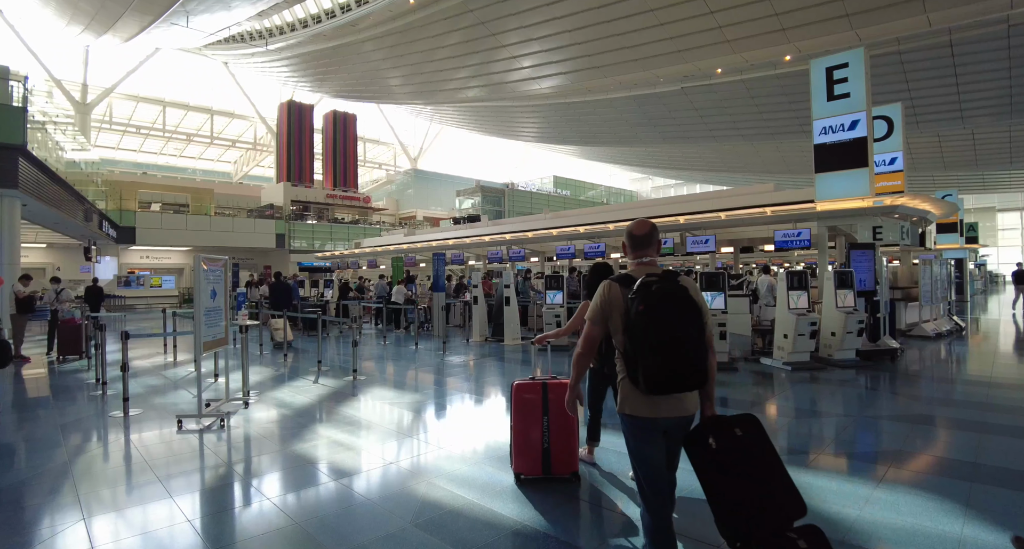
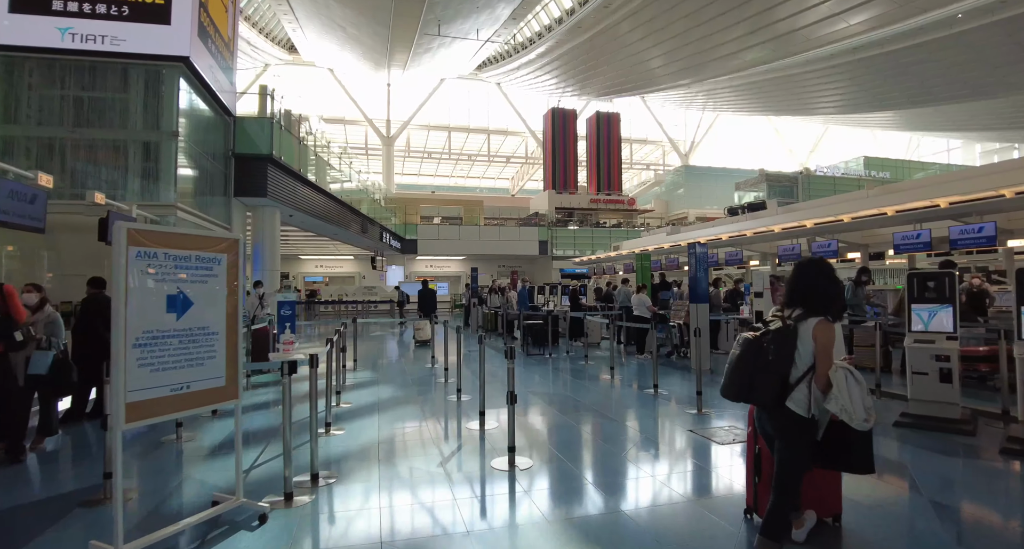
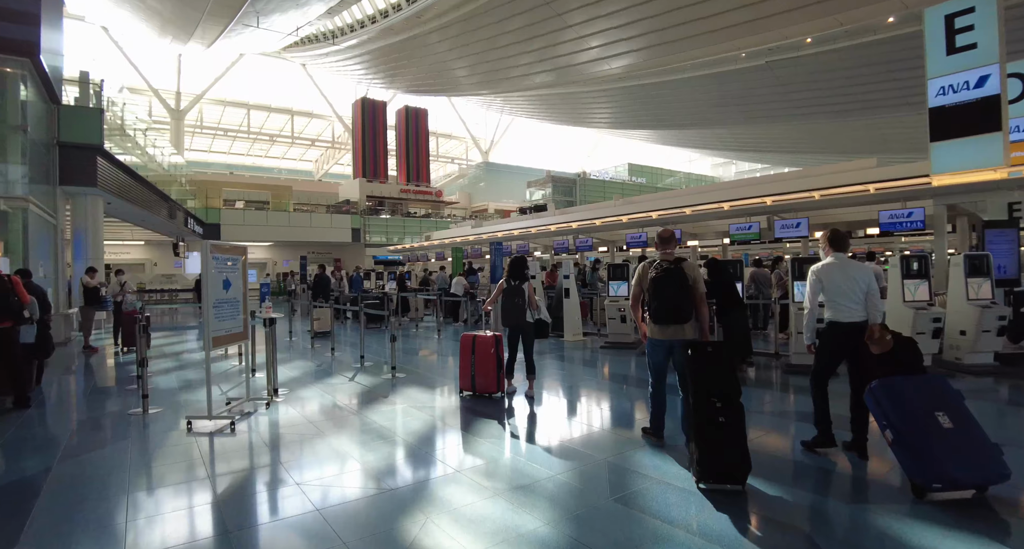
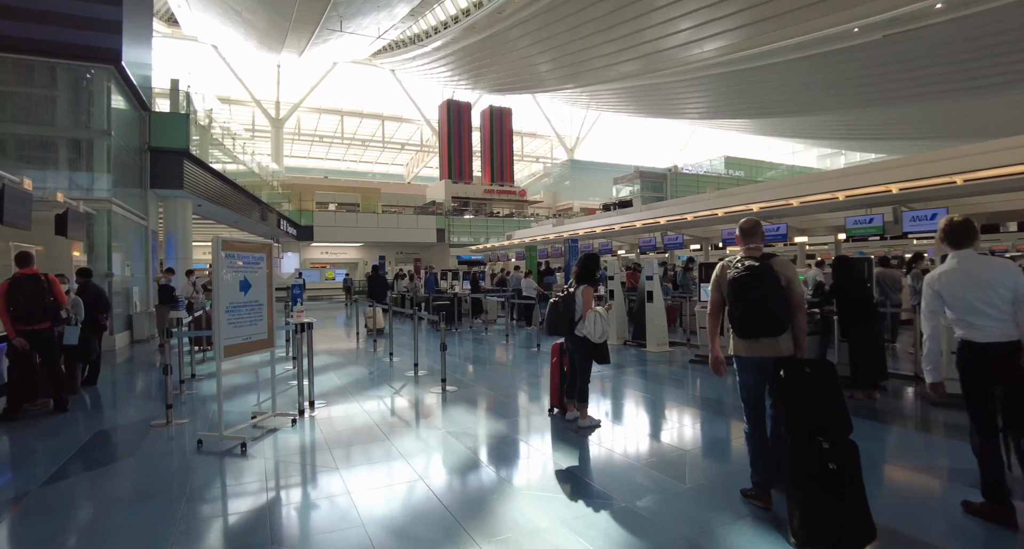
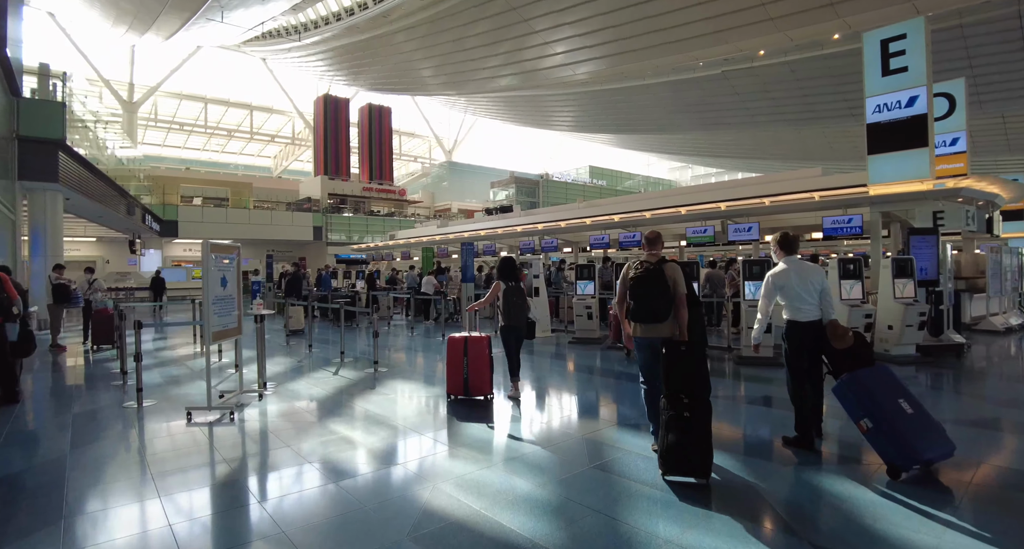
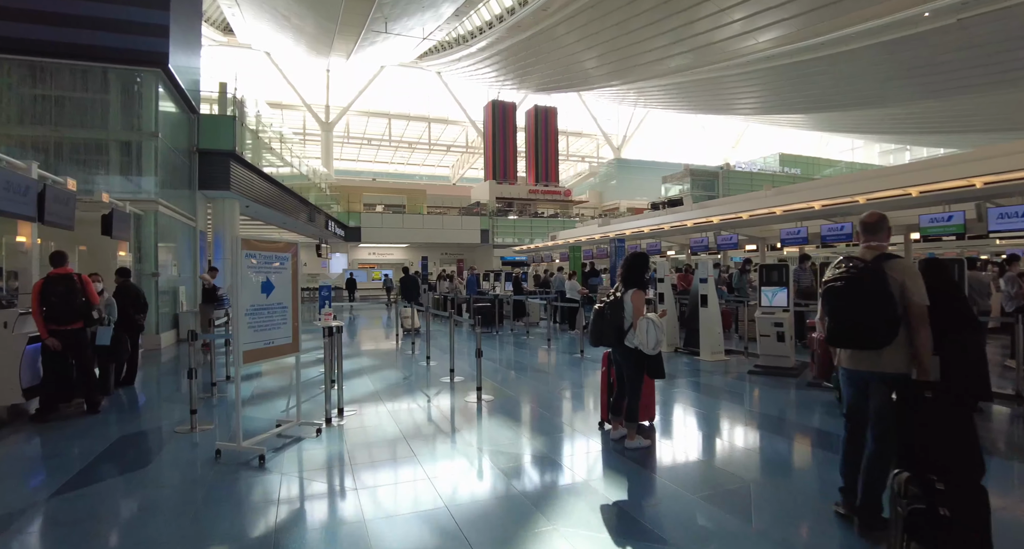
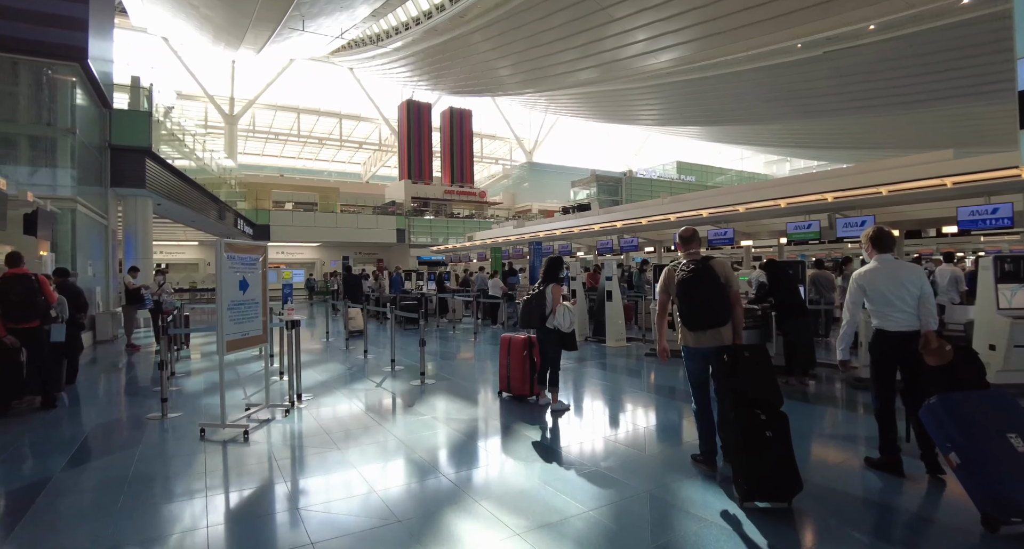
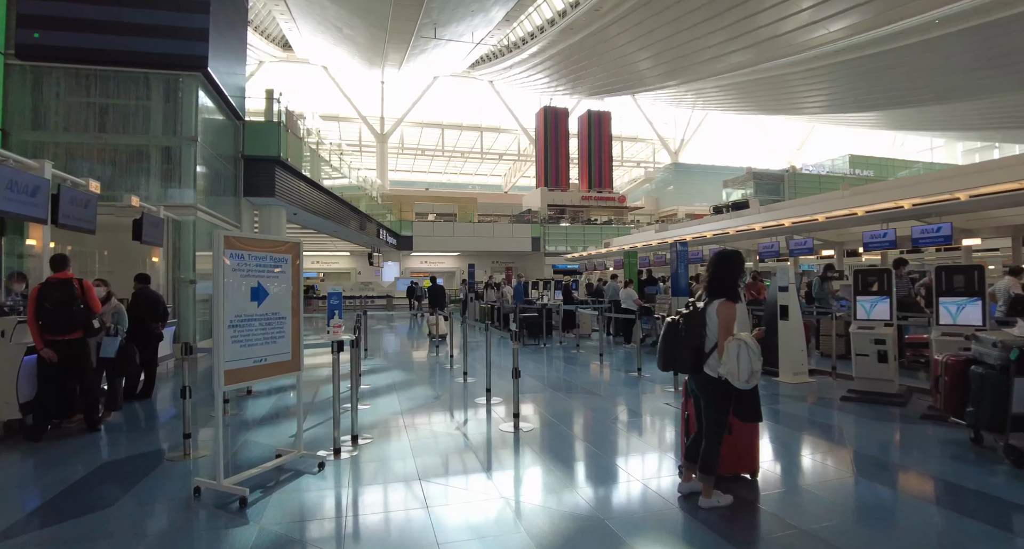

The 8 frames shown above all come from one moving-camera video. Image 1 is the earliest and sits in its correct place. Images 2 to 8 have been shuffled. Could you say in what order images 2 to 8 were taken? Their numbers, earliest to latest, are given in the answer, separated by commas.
5, 3, 7, 4, 6, 8, 2
